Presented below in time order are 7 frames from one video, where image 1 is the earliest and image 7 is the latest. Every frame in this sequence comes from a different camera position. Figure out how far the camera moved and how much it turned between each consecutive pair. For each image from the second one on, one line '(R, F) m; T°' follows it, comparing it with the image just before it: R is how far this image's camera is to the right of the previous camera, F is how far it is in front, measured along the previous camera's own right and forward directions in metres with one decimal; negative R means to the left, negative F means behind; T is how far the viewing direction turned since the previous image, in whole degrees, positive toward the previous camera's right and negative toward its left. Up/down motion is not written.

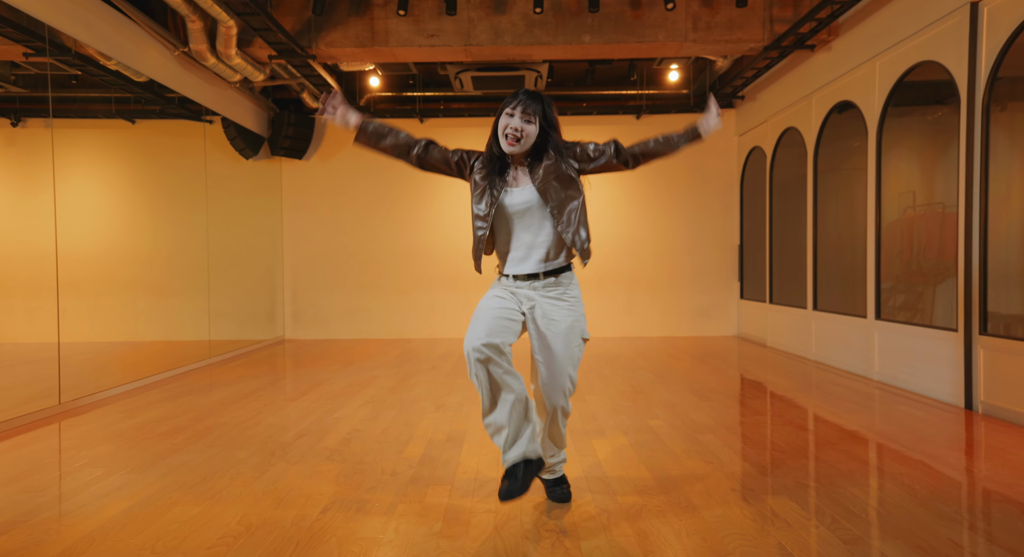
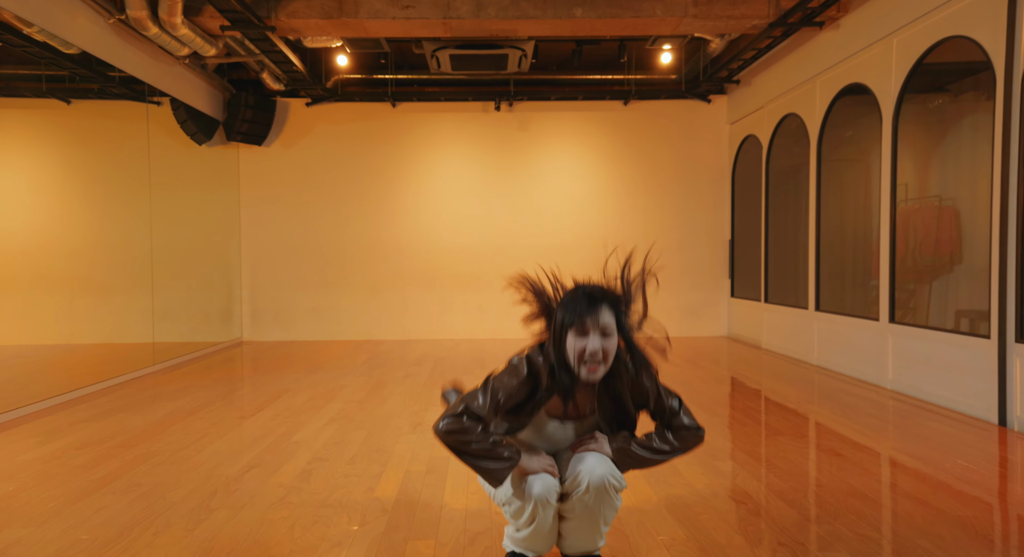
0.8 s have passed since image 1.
(-0.1, +0.4) m; +3°
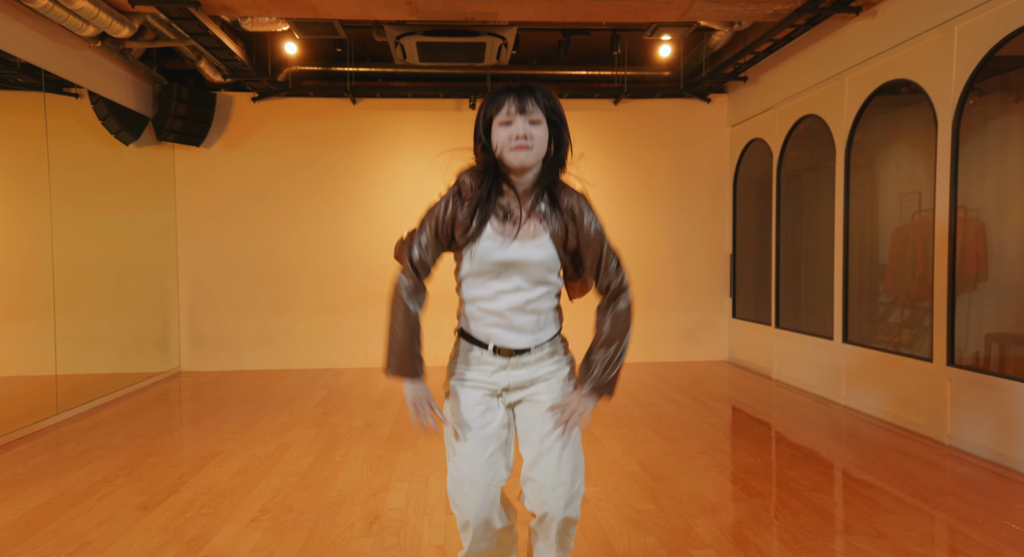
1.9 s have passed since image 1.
(-0.1, +0.7) m; +3°
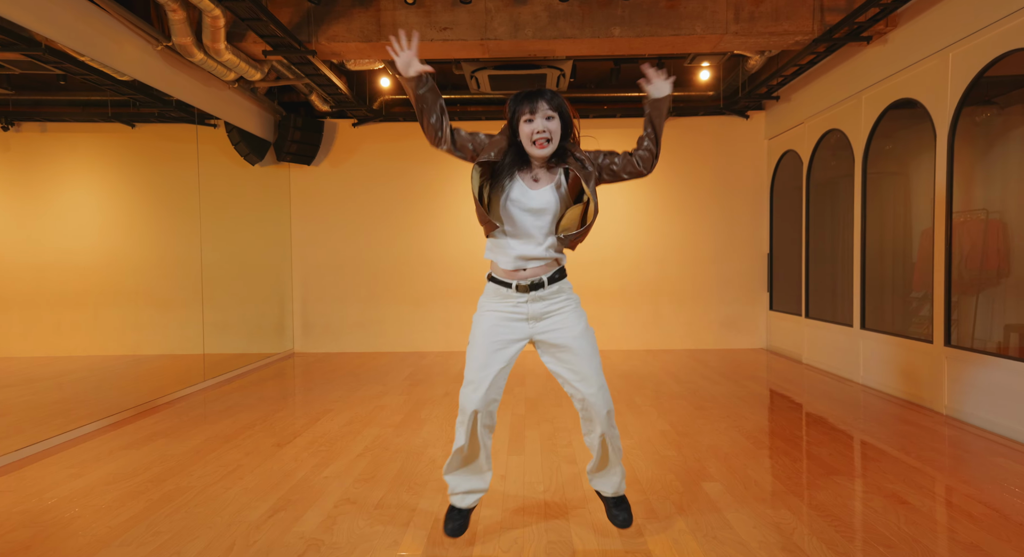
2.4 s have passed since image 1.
(+0.1, -0.7) m; -7°
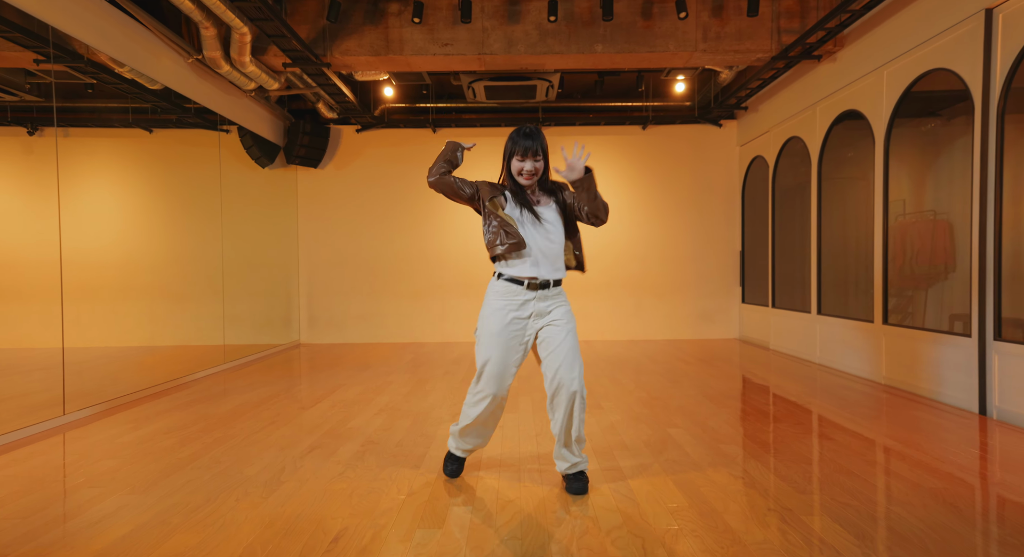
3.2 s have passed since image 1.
(-0.1, -0.5) m; +1°
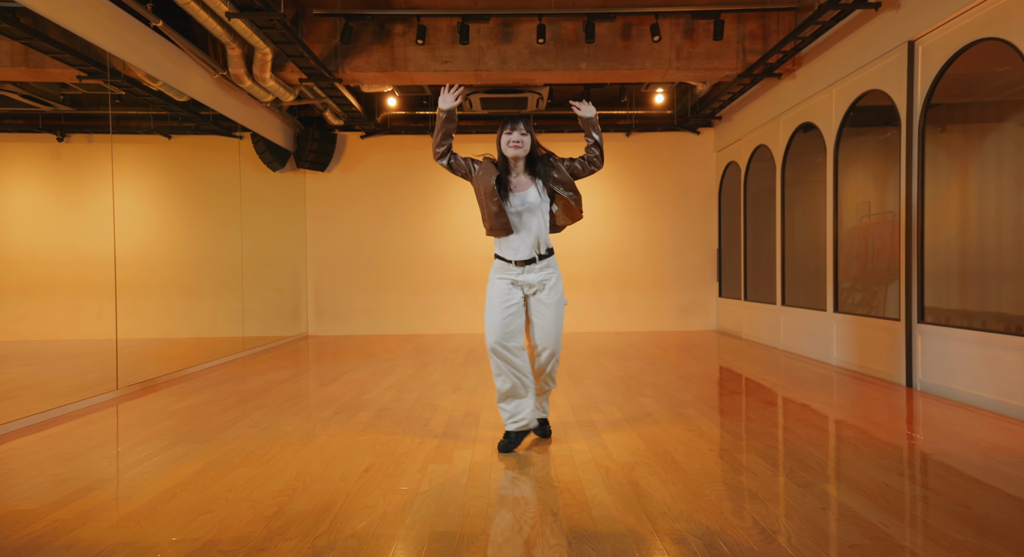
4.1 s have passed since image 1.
(0.0, -0.6) m; +1°
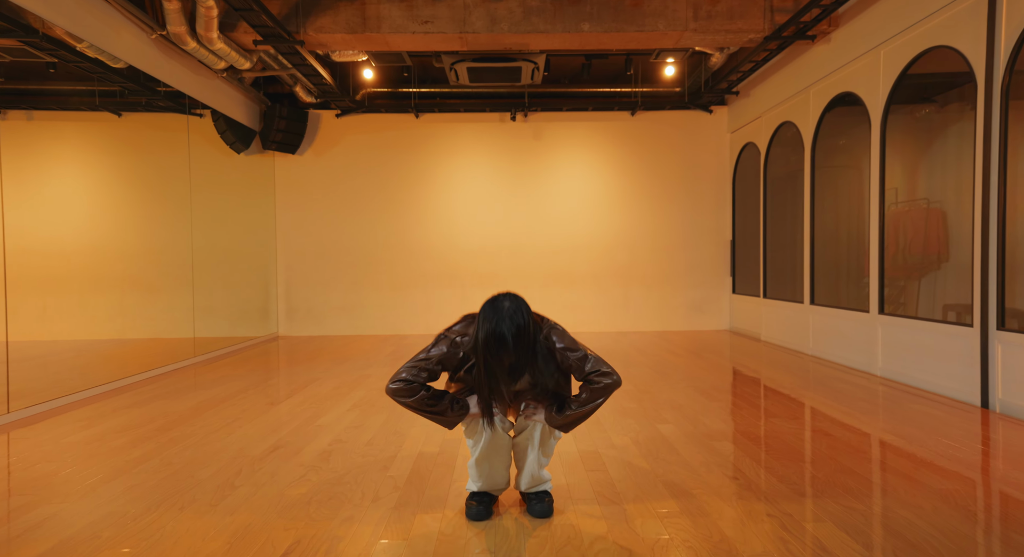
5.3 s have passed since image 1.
(0.0, +0.8) m; 0°
